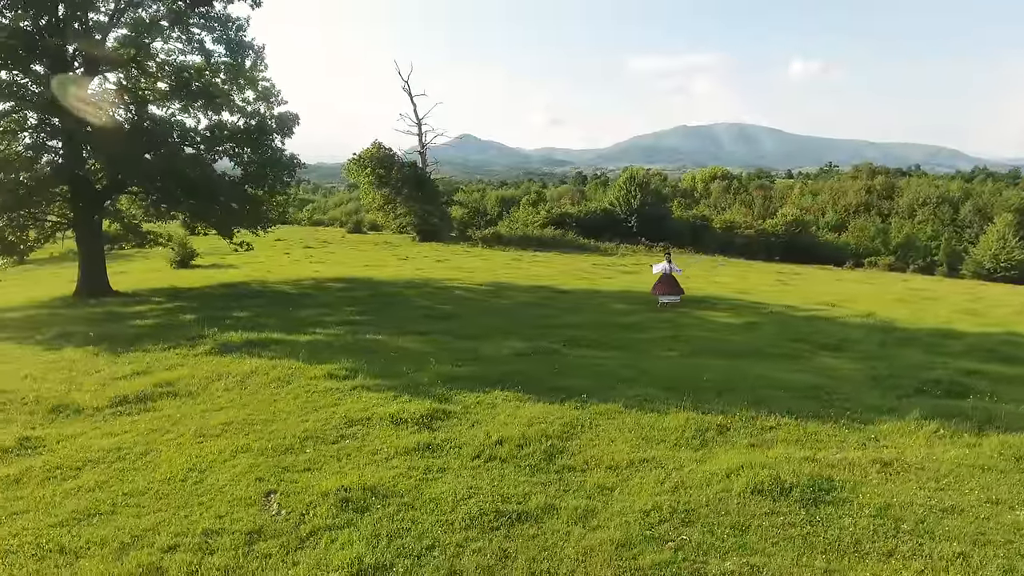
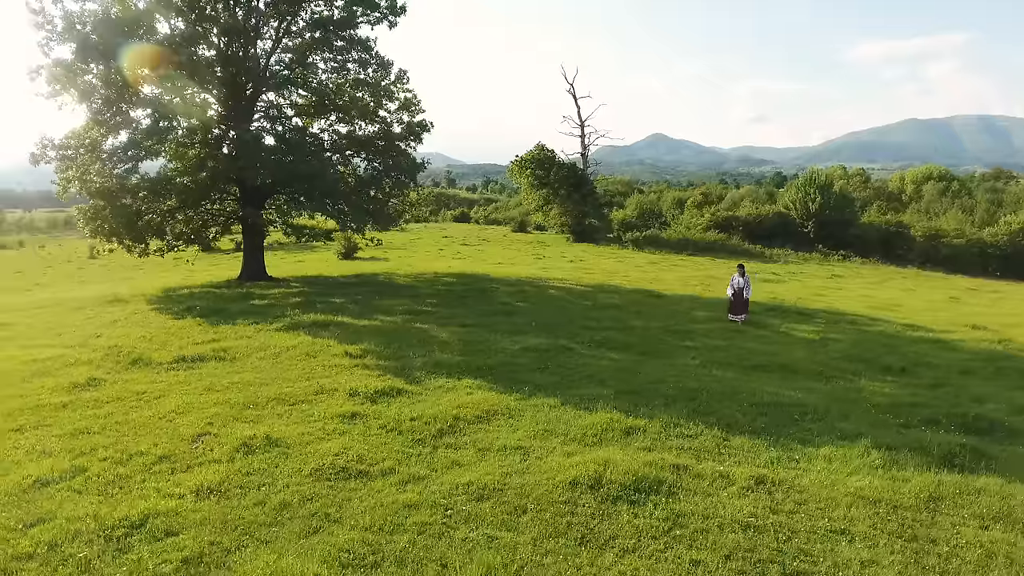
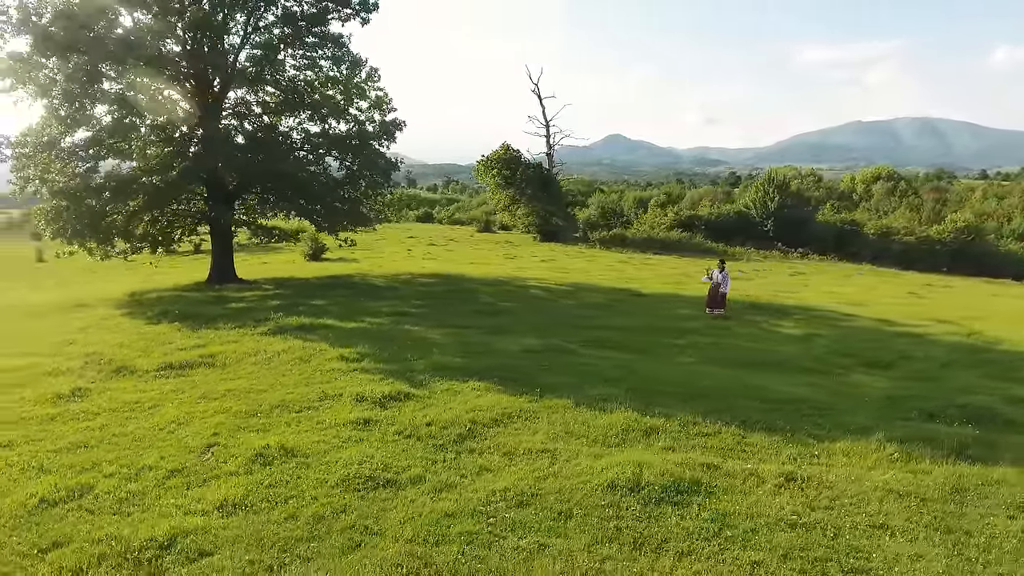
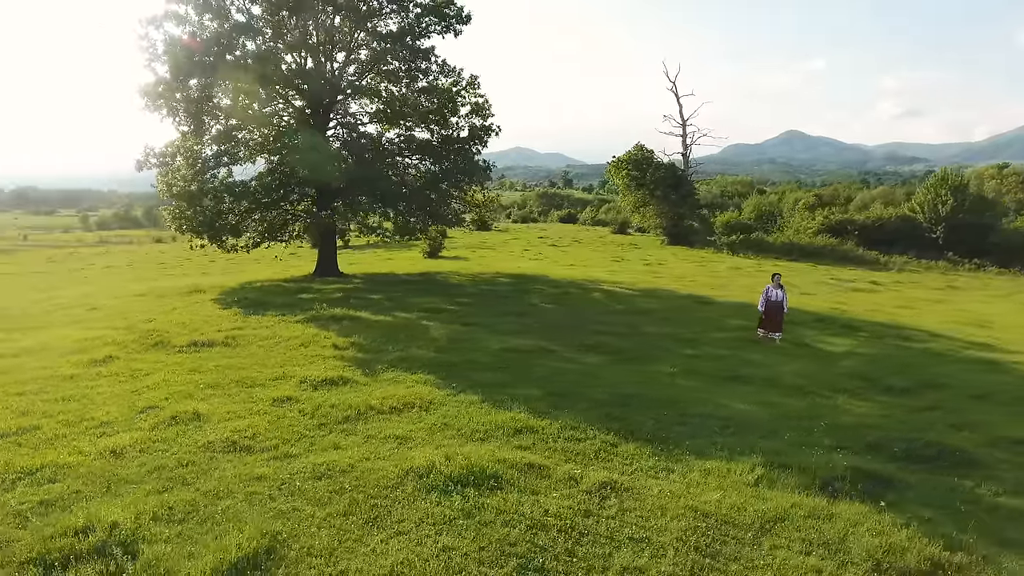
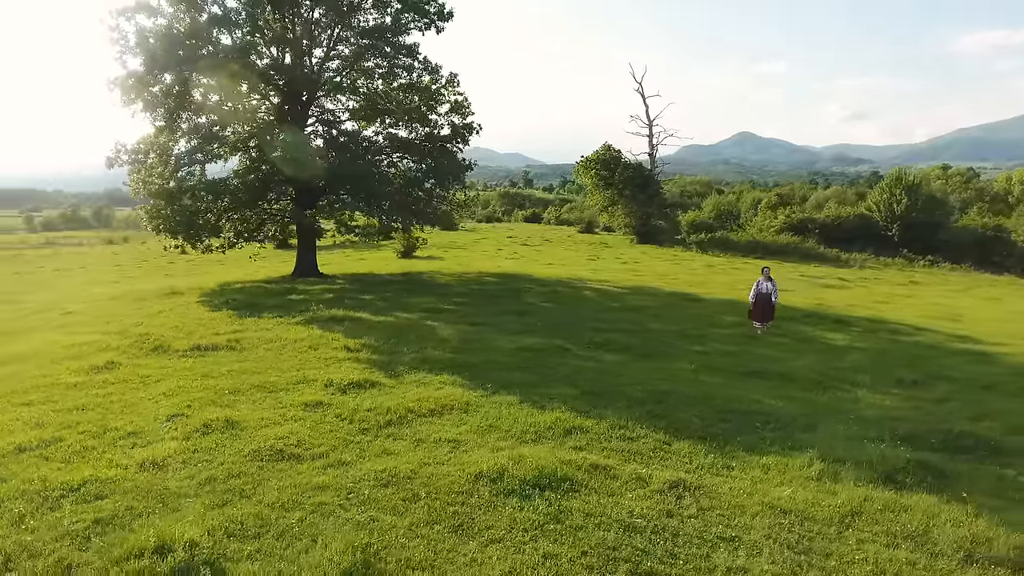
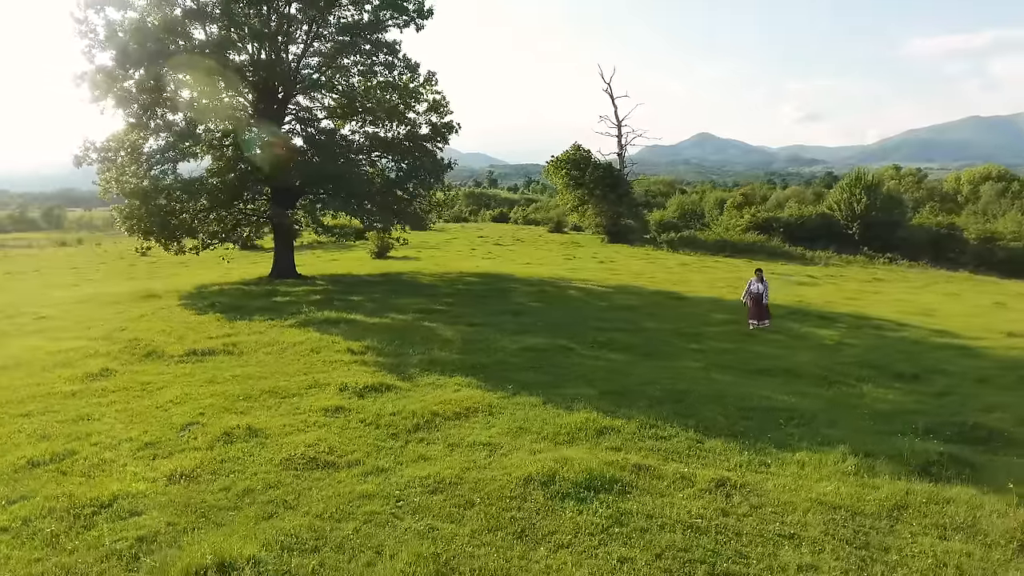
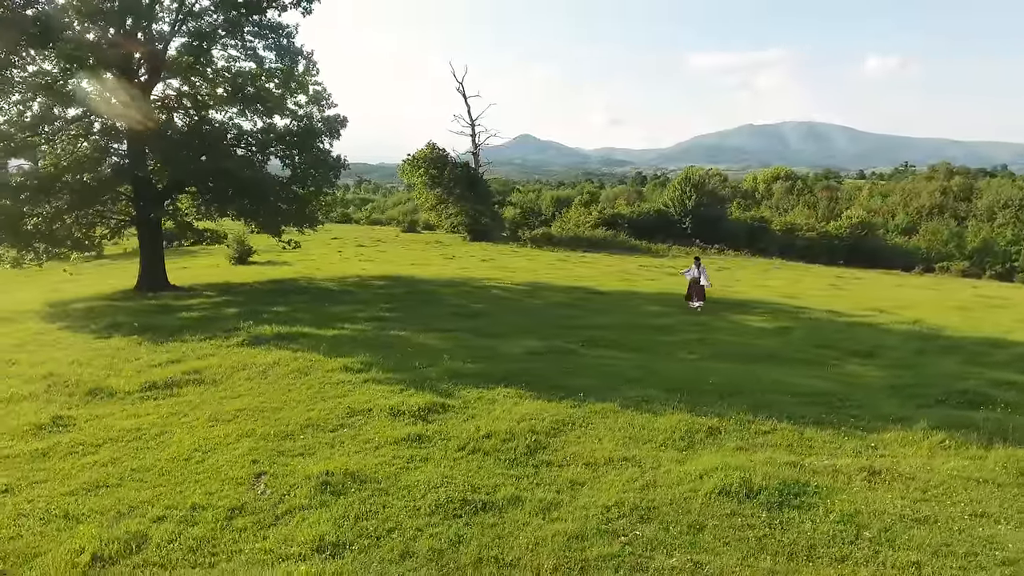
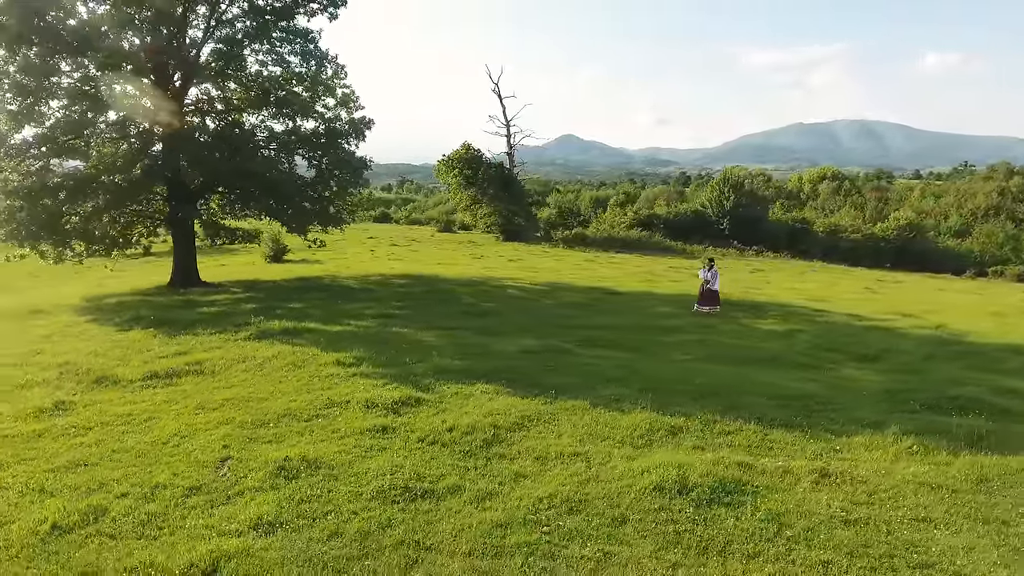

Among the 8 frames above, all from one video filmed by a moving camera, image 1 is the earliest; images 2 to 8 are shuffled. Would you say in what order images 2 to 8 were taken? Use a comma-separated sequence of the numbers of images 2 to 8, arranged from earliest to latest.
7, 8, 3, 2, 6, 5, 4
